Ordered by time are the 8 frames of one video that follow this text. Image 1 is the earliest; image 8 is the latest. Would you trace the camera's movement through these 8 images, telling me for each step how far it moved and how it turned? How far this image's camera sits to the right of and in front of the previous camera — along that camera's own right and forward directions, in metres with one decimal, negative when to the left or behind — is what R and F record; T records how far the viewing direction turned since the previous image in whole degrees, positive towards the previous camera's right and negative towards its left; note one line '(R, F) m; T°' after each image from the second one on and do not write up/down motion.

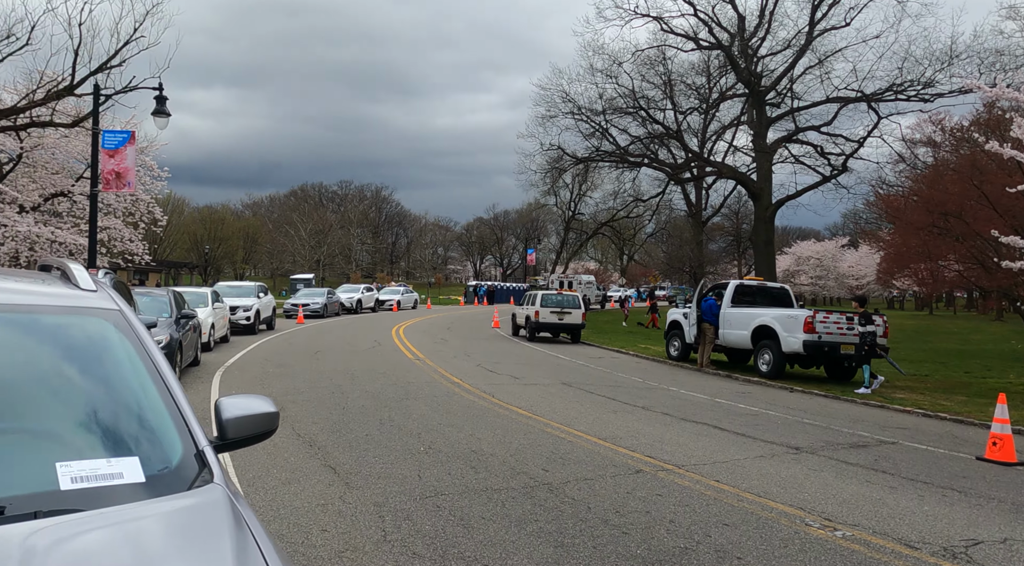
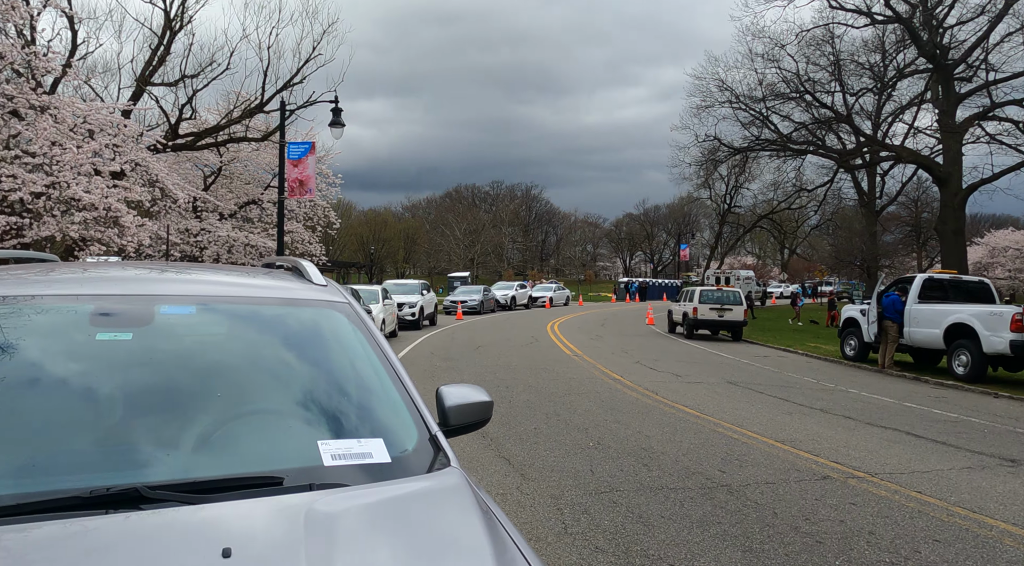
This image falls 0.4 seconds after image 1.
(-0.1, 0.0) m; -10°
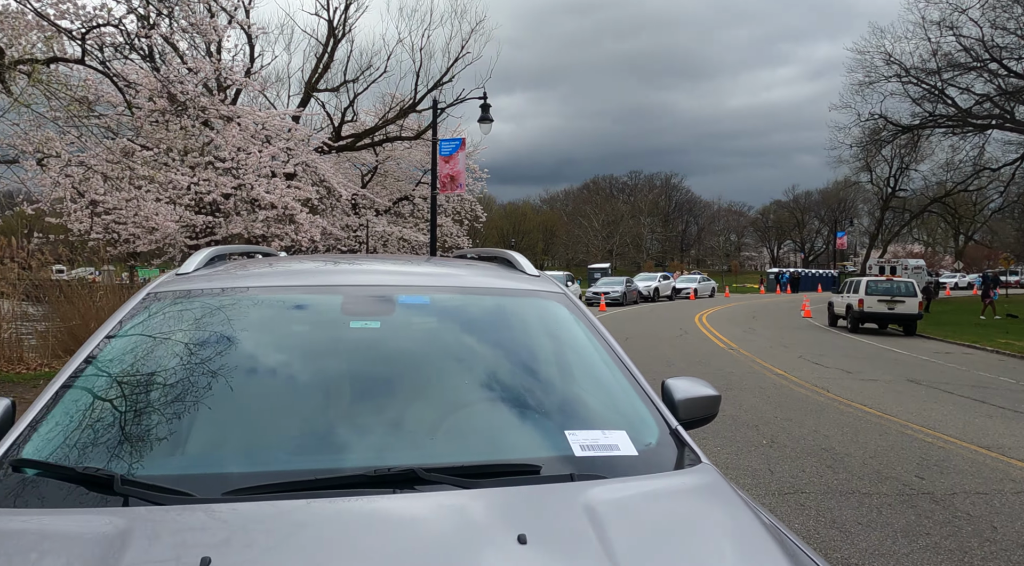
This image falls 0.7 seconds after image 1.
(-0.2, 0.0) m; -9°
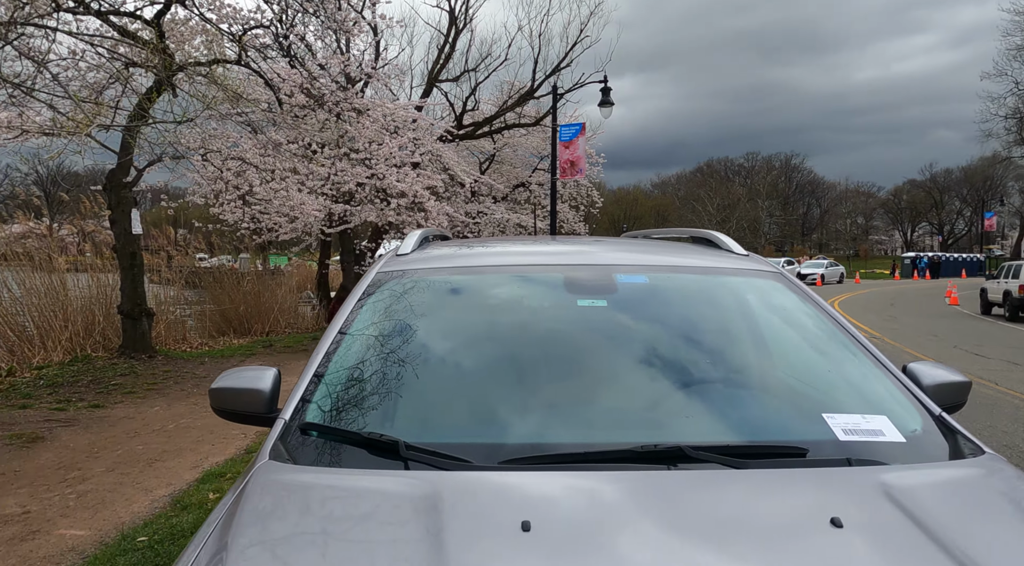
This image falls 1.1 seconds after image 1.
(-0.3, -0.1) m; -7°
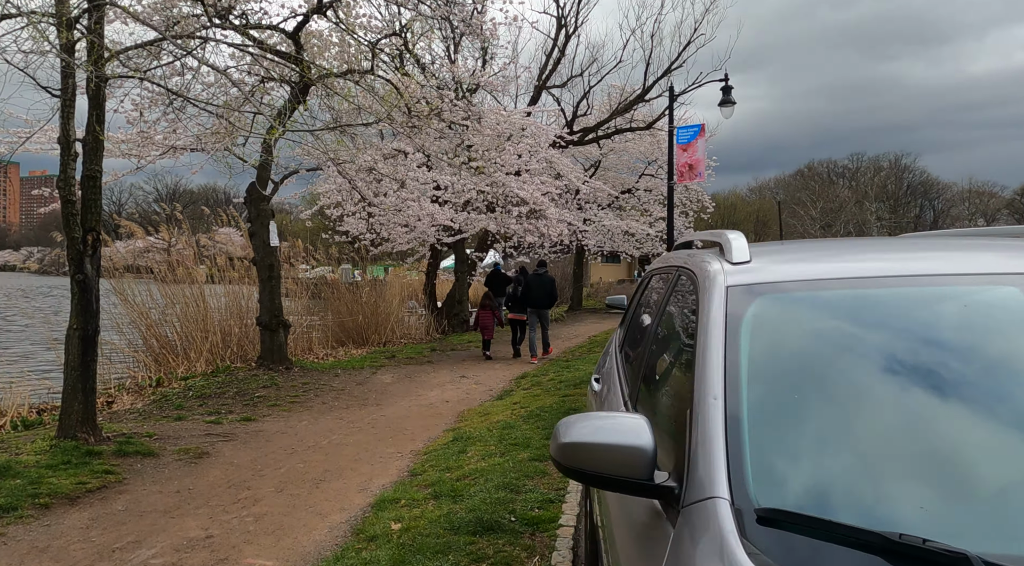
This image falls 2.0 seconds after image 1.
(-0.5, +0.3) m; -6°
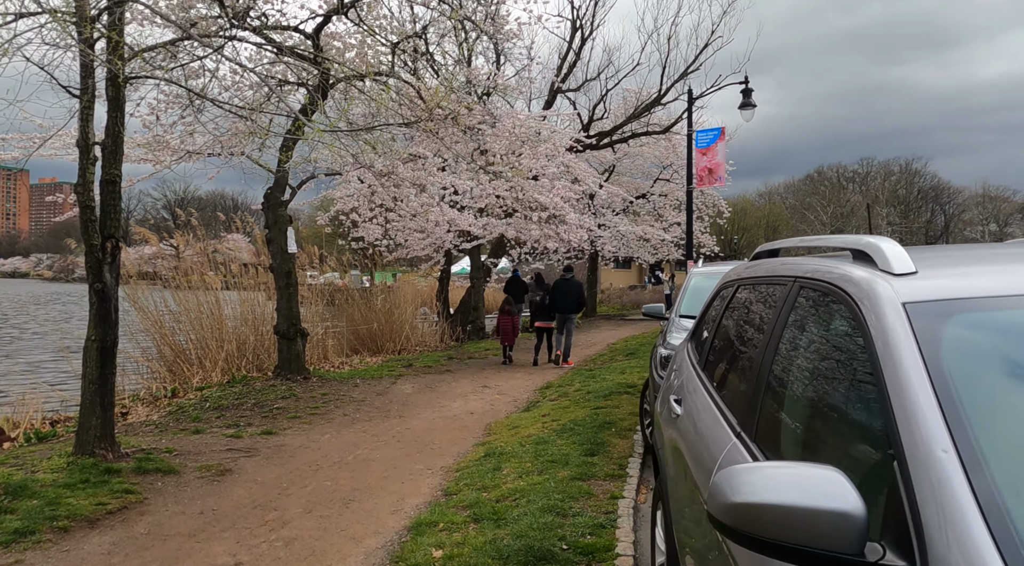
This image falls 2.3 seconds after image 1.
(-0.2, +0.3) m; -1°
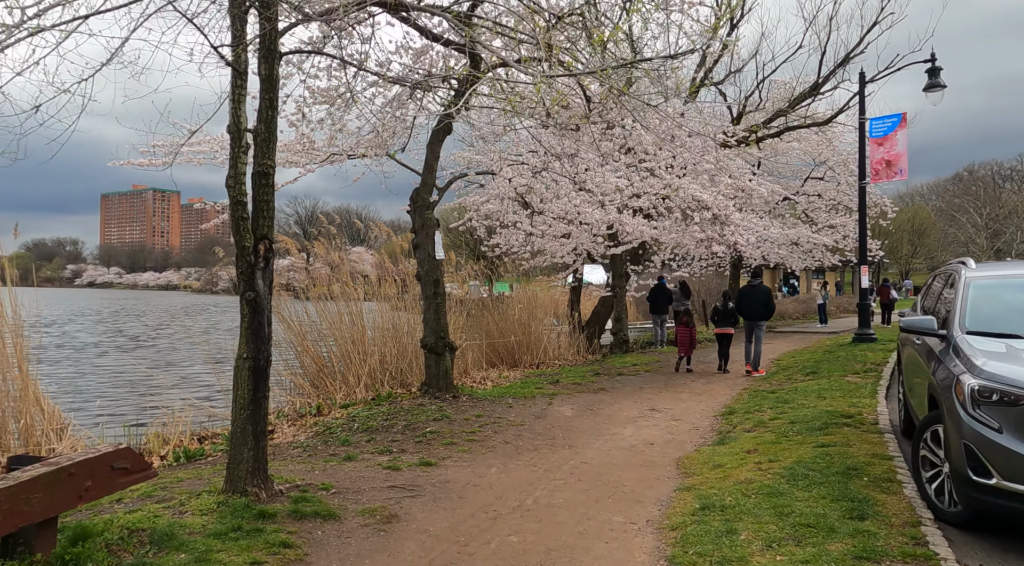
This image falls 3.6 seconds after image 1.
(-0.6, +1.0) m; -8°
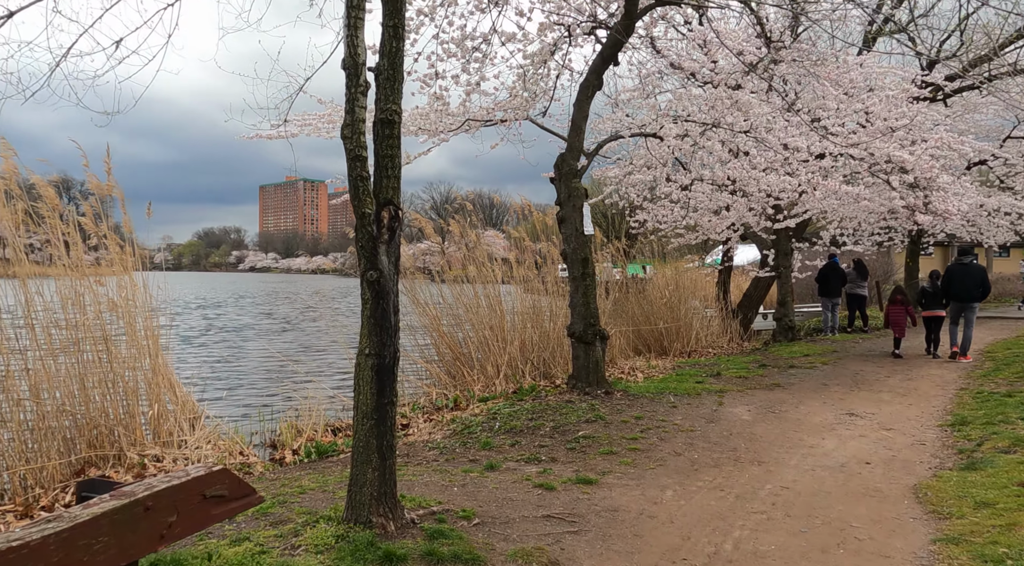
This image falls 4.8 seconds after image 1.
(-0.3, +1.3) m; -8°
